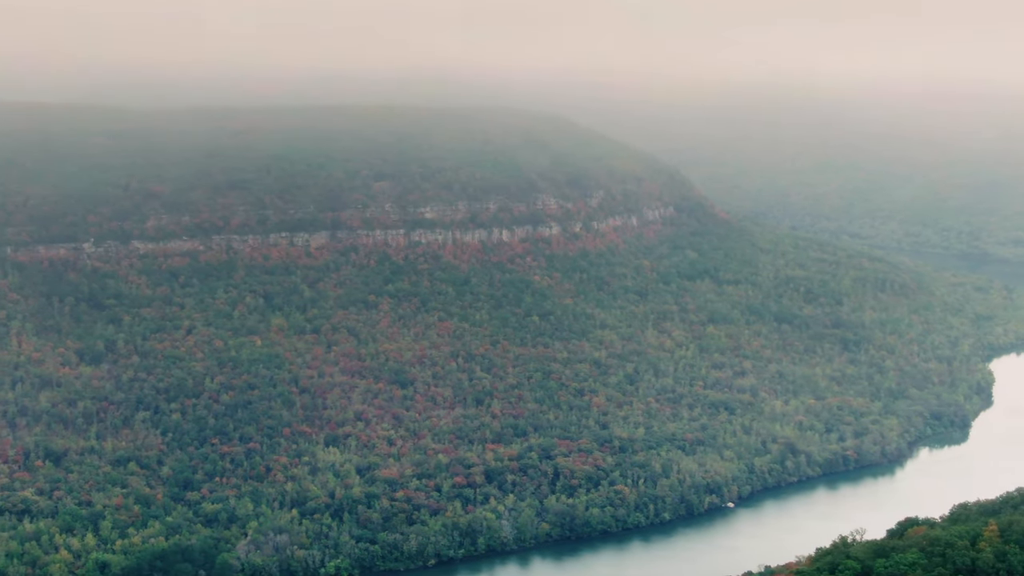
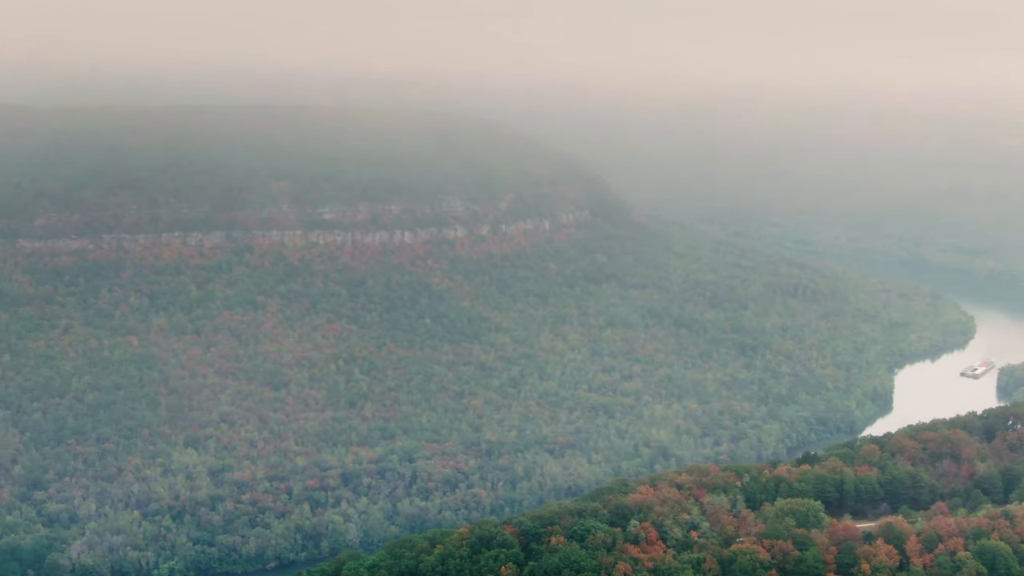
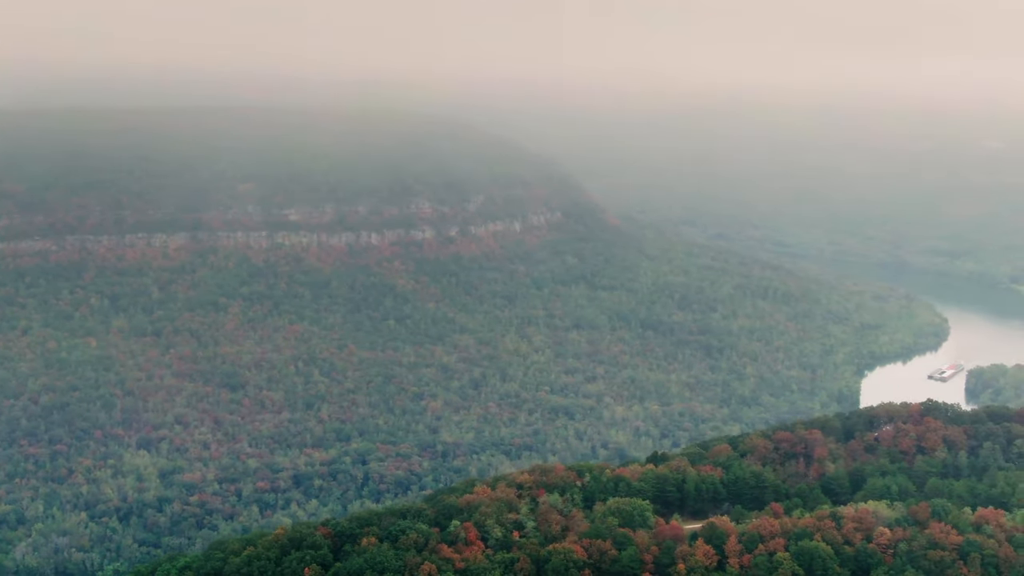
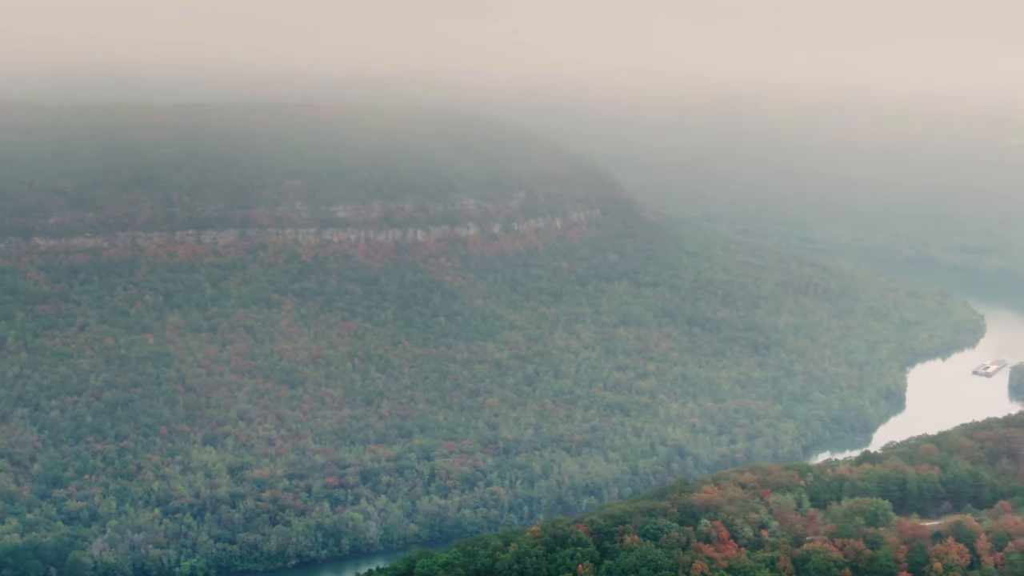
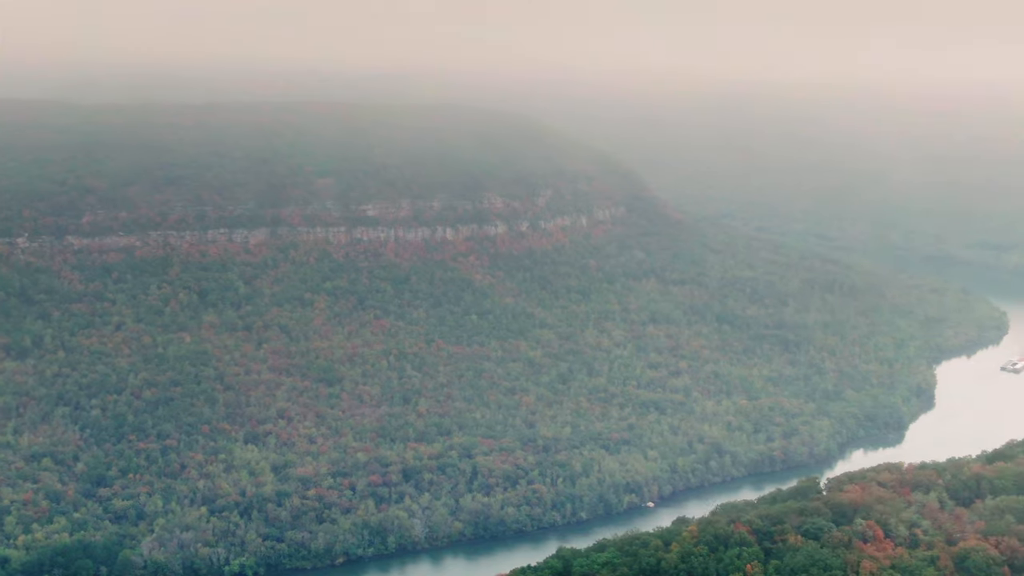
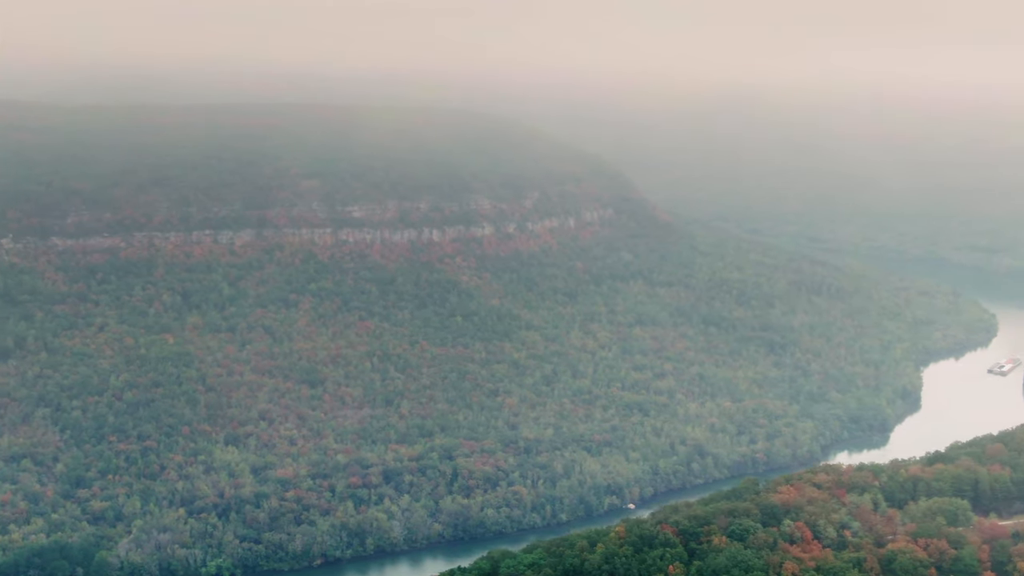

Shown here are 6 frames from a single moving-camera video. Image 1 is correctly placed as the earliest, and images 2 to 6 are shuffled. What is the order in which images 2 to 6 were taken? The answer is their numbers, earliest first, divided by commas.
5, 6, 4, 2, 3
